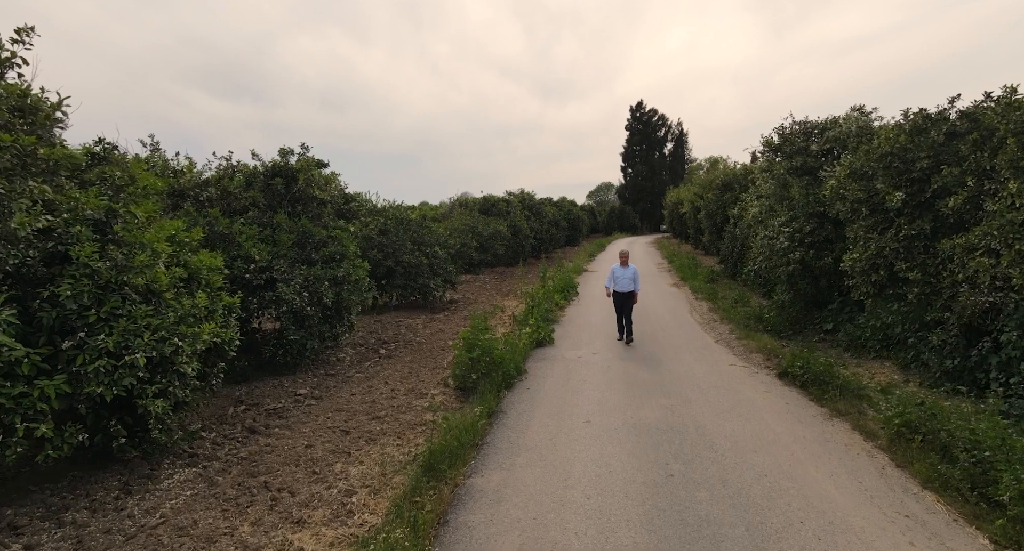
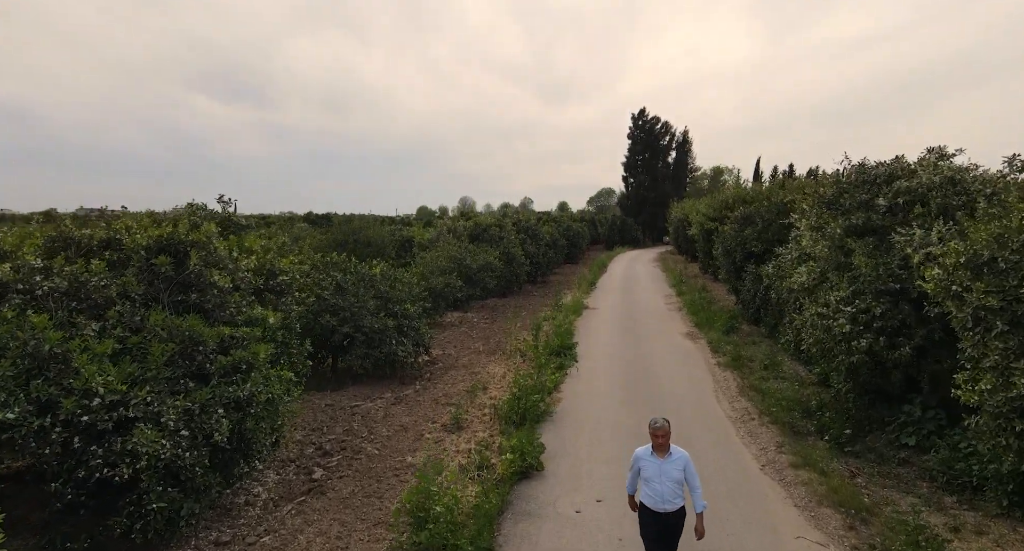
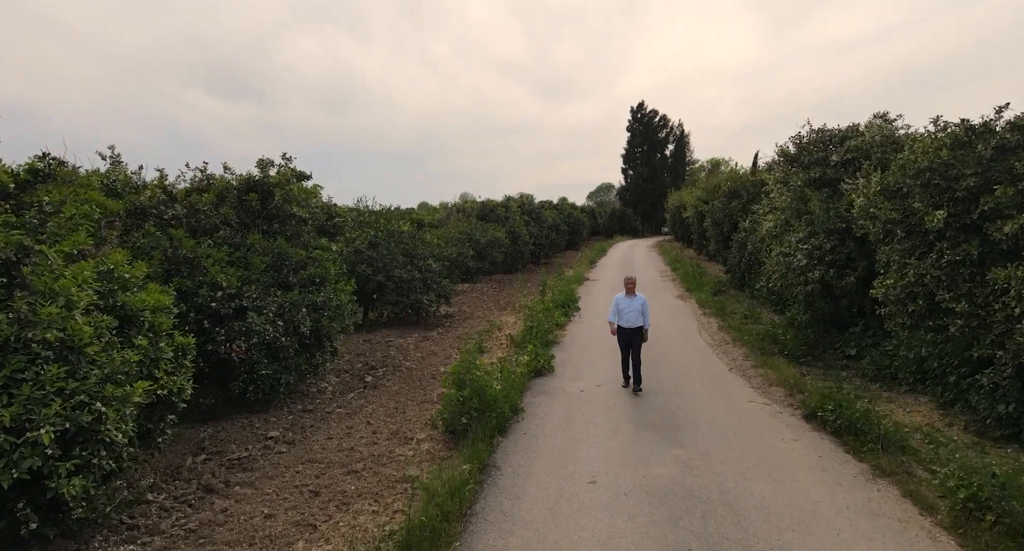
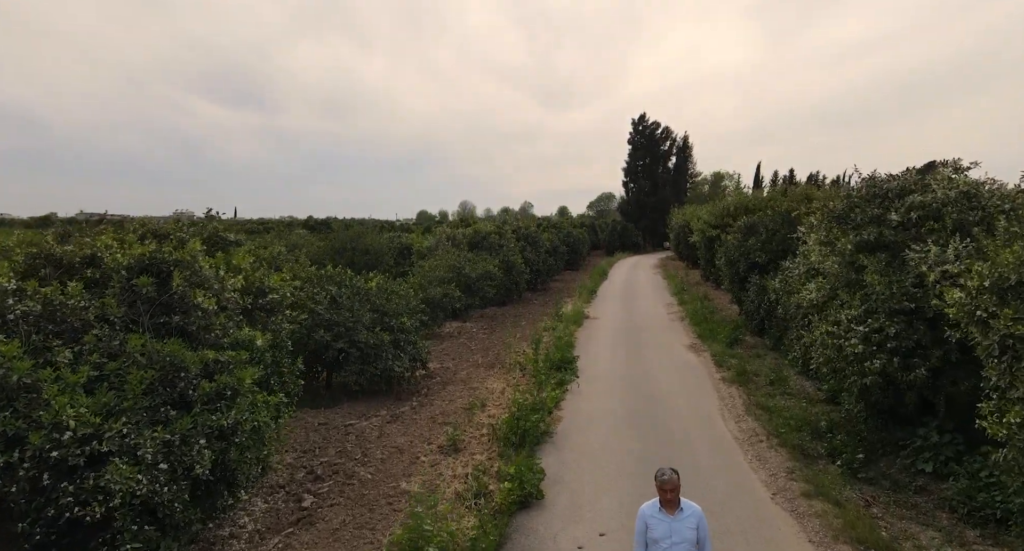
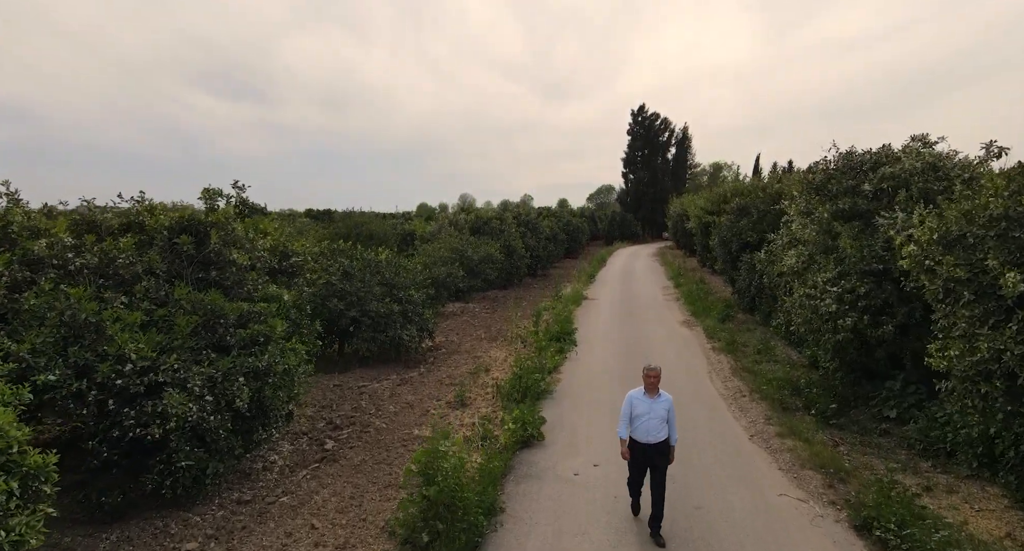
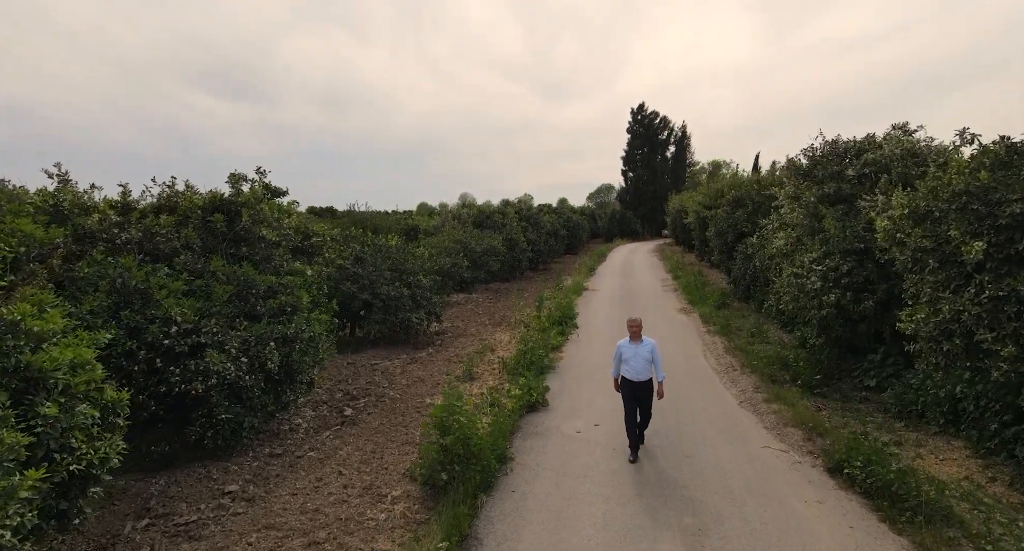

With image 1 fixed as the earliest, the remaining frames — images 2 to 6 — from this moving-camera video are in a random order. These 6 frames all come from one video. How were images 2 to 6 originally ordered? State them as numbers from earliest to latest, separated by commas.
3, 6, 5, 2, 4
